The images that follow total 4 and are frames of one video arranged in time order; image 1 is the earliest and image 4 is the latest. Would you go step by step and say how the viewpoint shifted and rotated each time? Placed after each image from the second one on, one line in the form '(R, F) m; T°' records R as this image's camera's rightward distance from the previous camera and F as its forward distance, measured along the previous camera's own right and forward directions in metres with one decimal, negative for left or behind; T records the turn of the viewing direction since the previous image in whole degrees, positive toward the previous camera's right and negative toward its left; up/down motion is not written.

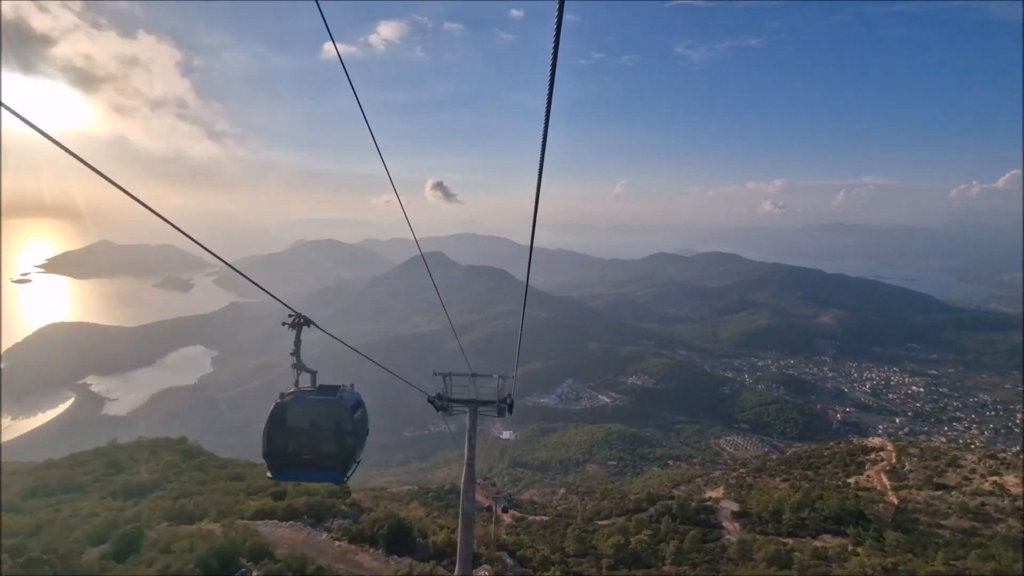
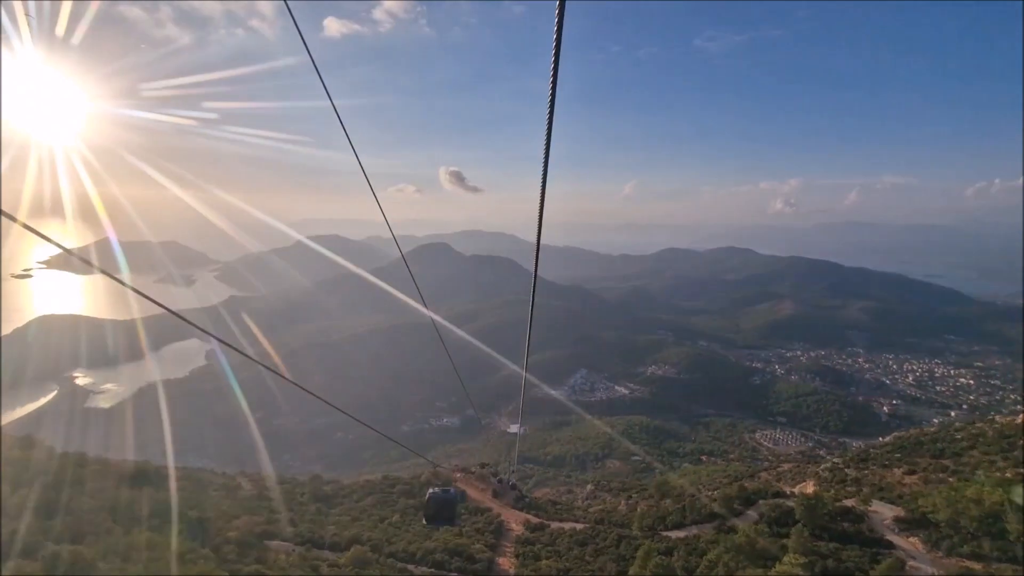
(-0.1, +5.1) m; -1°
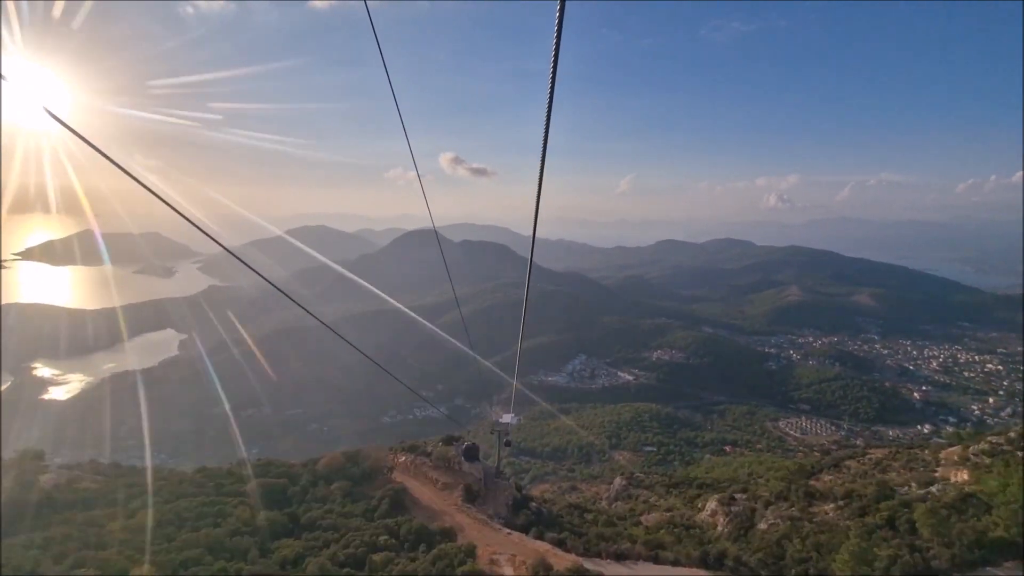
(0.0, +5.0) m; +1°
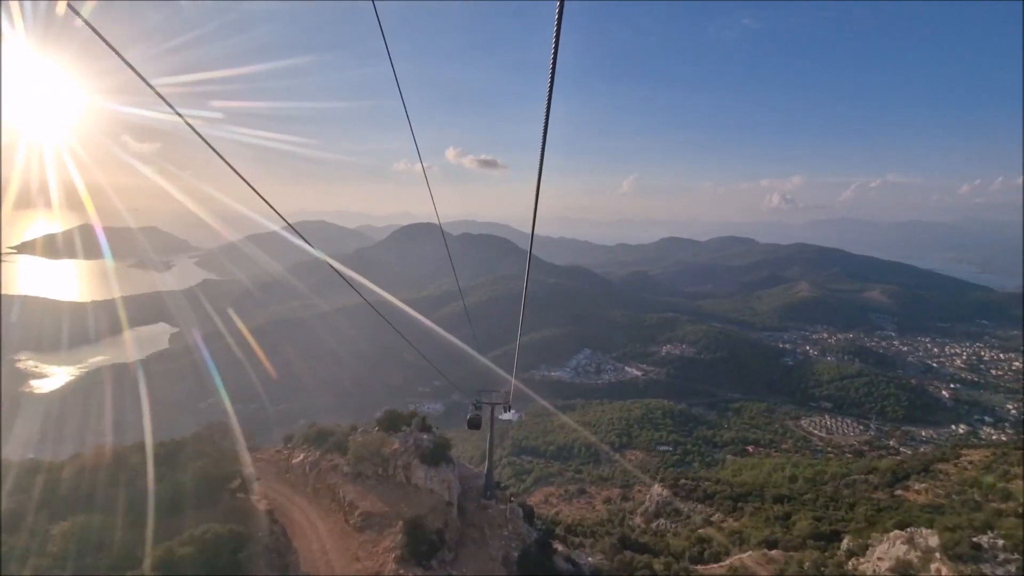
(0.0, +2.8) m; 0°
